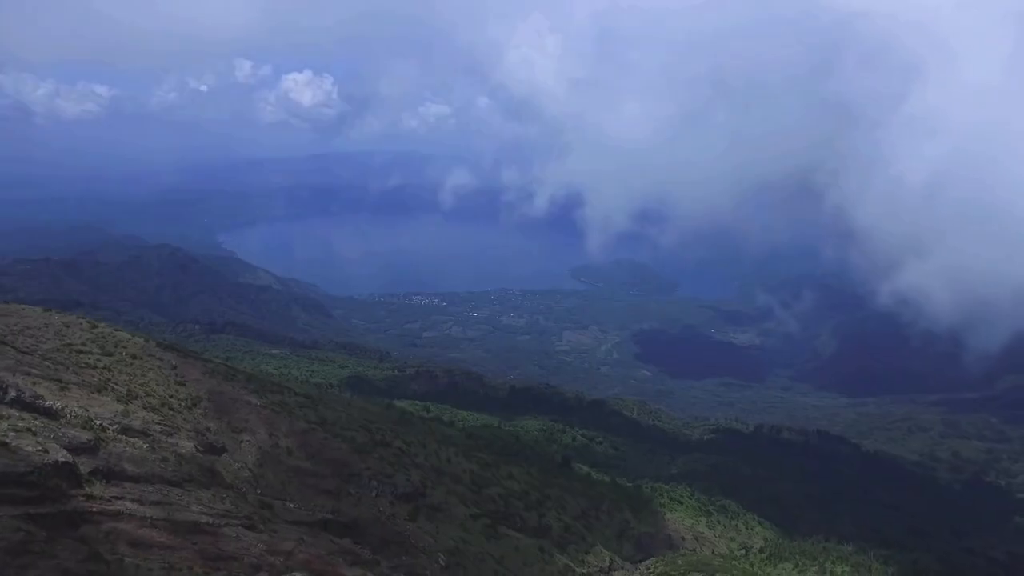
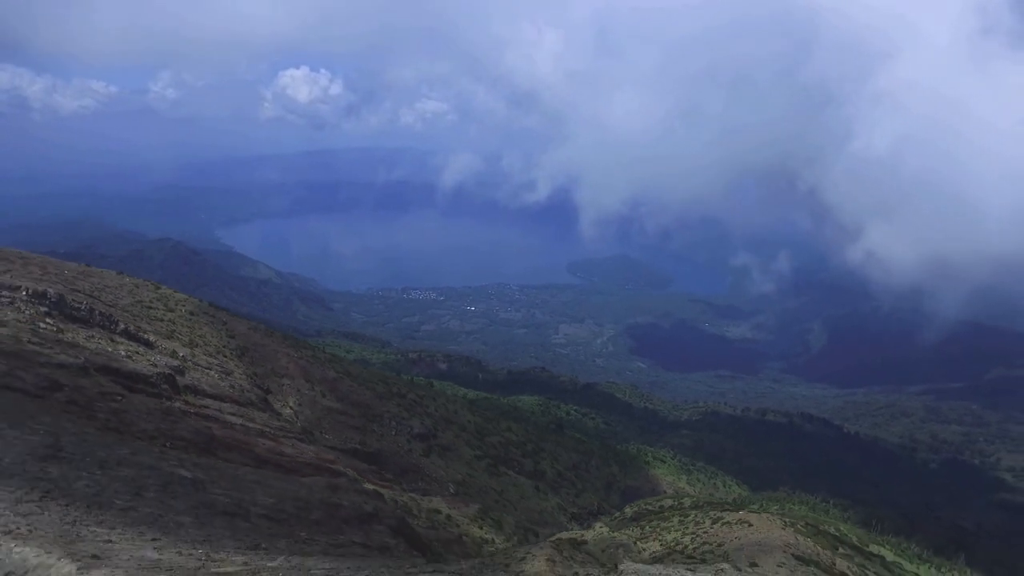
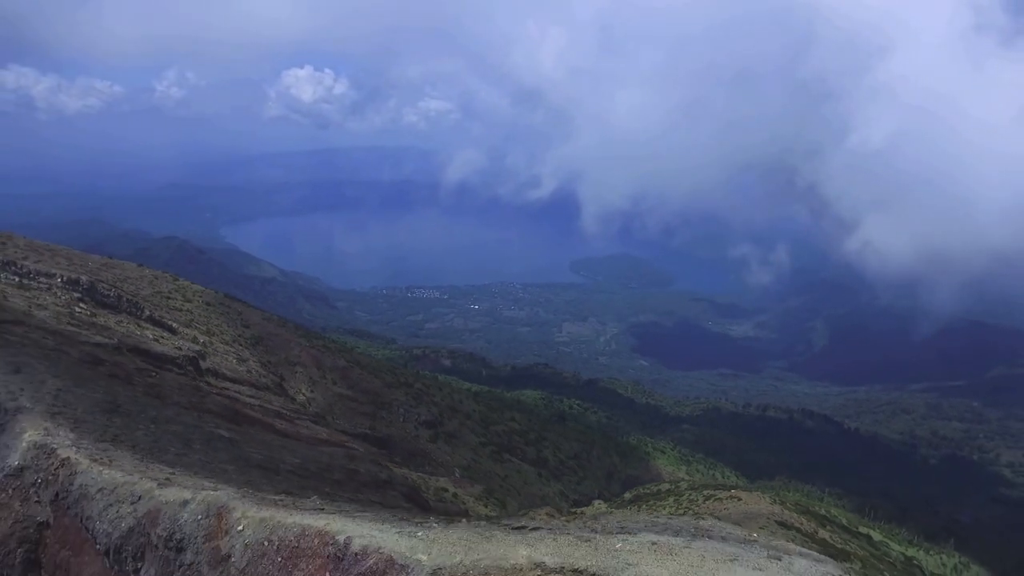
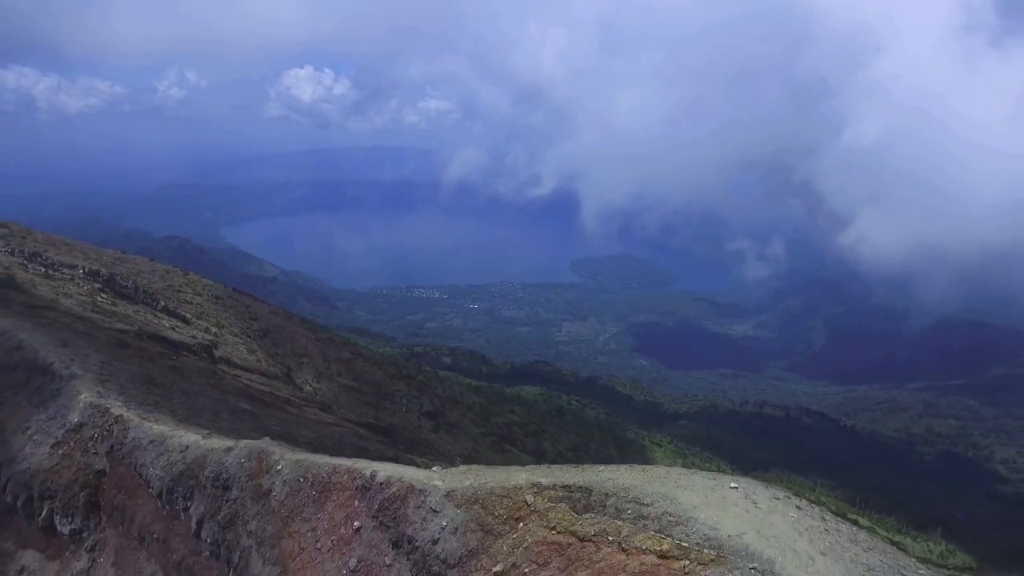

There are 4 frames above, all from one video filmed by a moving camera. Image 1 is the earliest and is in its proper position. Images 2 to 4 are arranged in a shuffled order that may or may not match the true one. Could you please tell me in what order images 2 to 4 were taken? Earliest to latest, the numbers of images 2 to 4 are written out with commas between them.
2, 3, 4
